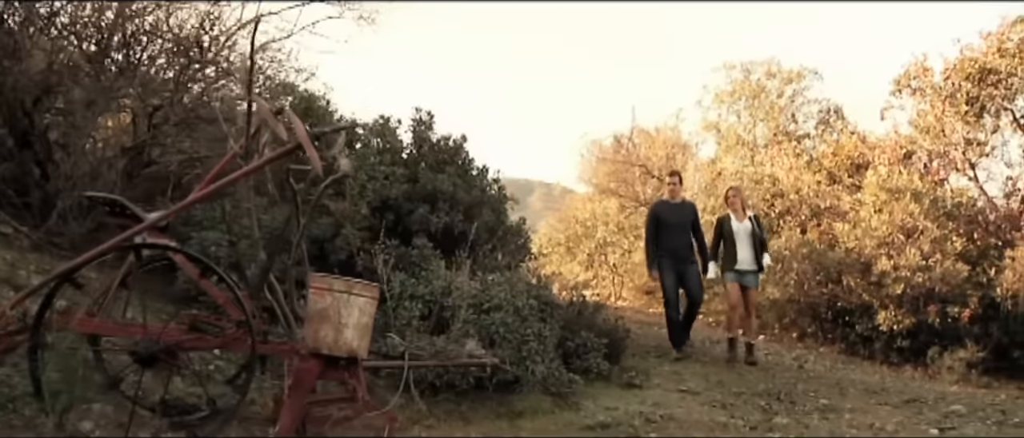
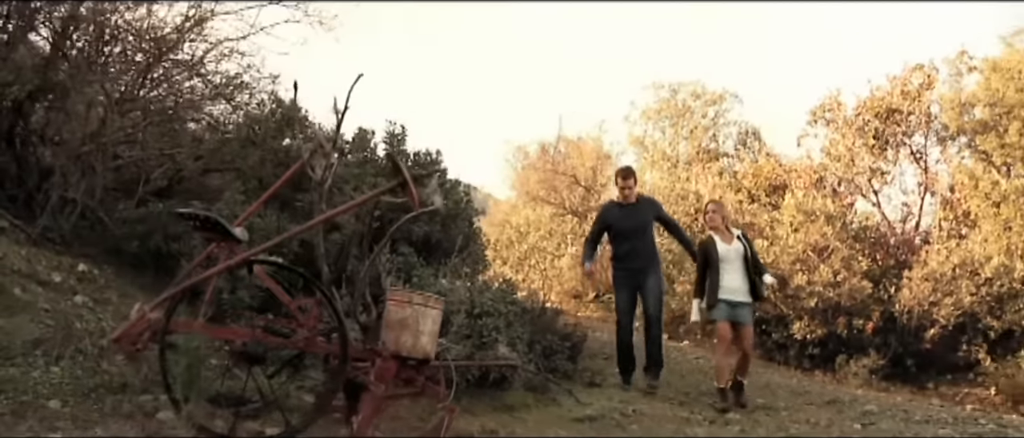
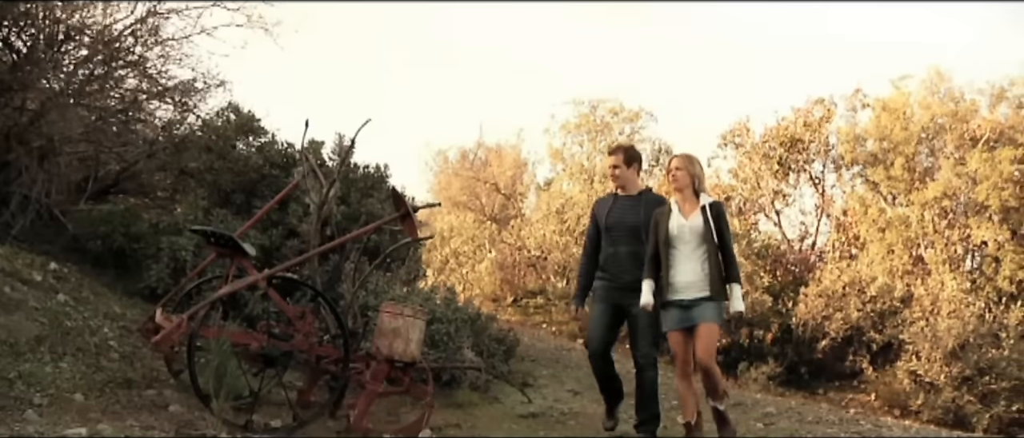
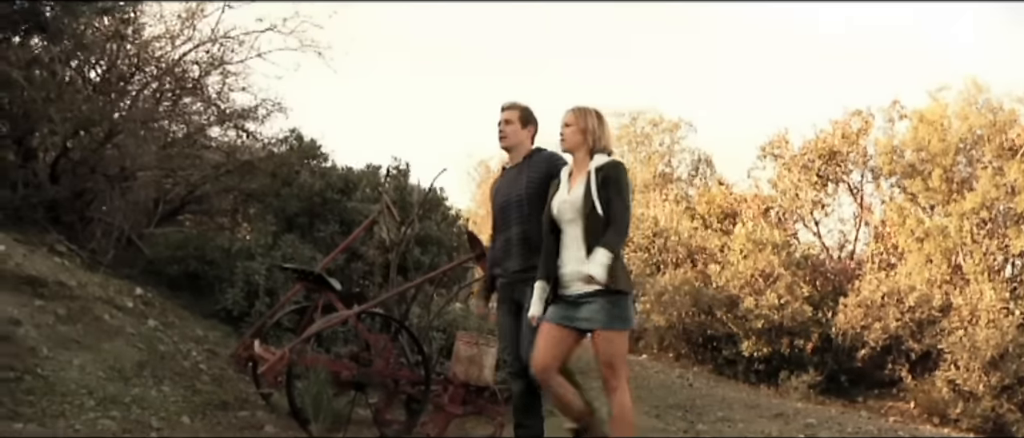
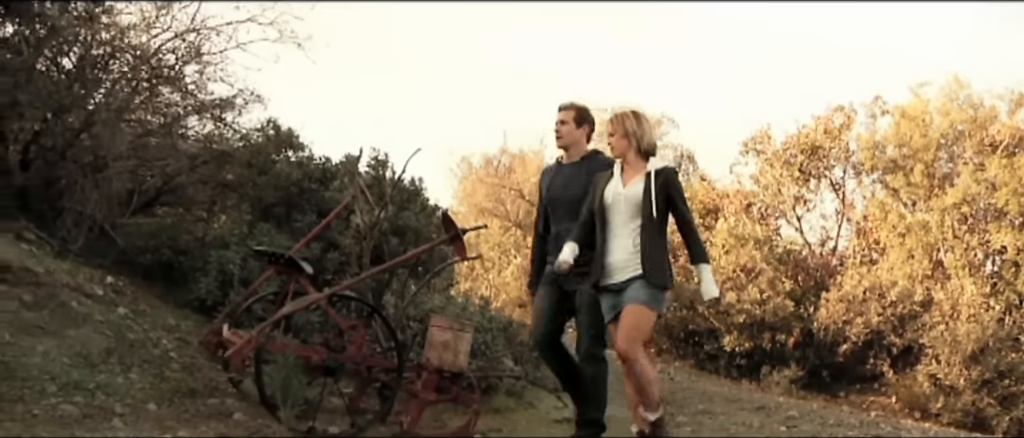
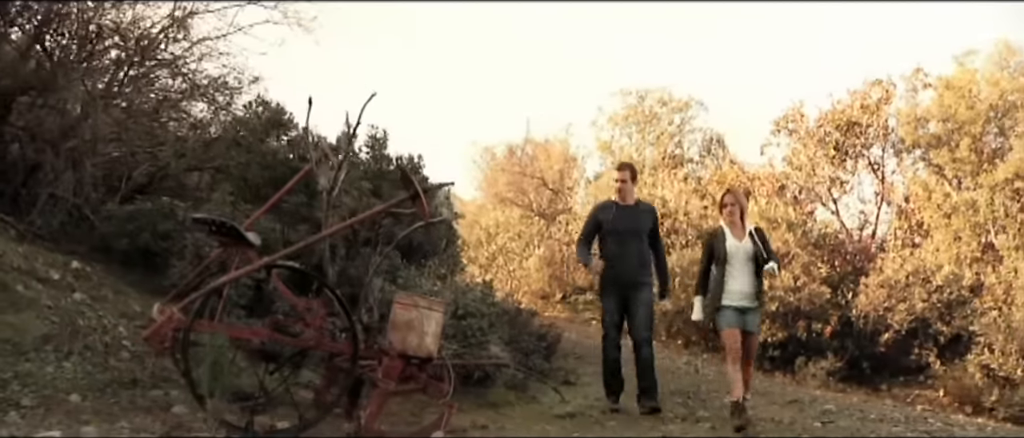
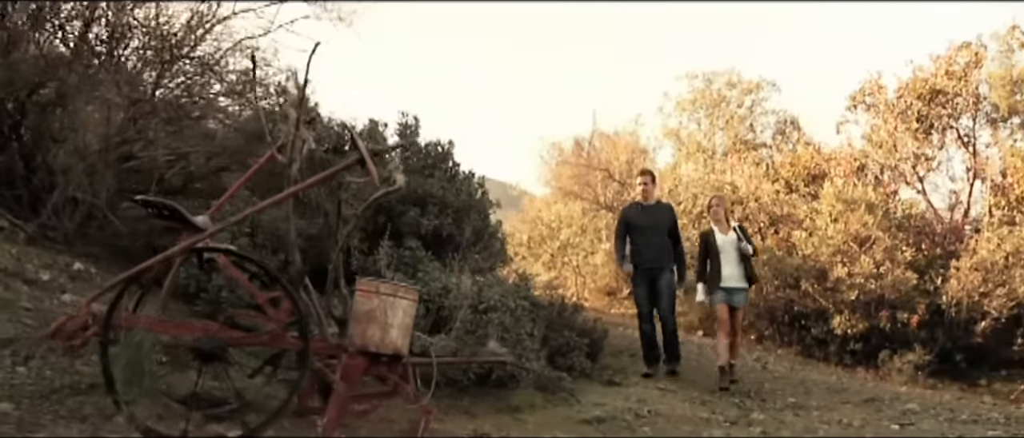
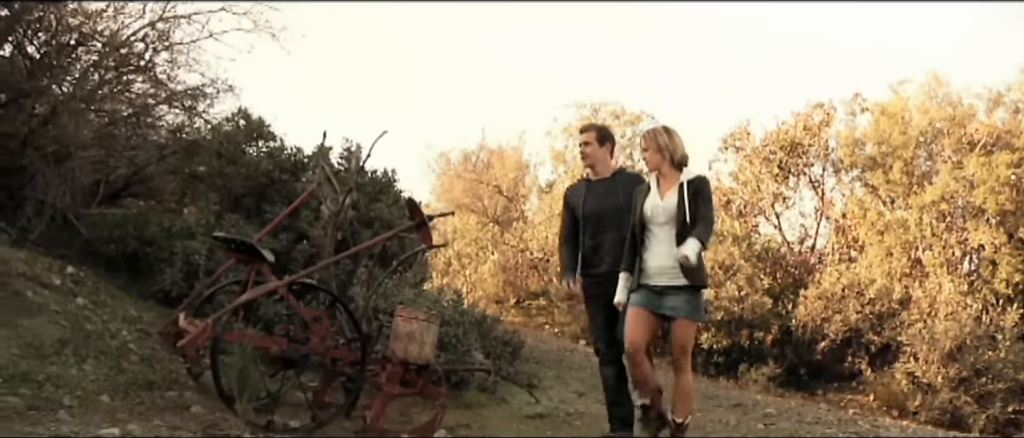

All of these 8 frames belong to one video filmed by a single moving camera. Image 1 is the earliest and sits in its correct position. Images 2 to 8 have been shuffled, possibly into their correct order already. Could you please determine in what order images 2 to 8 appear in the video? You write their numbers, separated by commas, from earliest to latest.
7, 2, 6, 3, 8, 5, 4
